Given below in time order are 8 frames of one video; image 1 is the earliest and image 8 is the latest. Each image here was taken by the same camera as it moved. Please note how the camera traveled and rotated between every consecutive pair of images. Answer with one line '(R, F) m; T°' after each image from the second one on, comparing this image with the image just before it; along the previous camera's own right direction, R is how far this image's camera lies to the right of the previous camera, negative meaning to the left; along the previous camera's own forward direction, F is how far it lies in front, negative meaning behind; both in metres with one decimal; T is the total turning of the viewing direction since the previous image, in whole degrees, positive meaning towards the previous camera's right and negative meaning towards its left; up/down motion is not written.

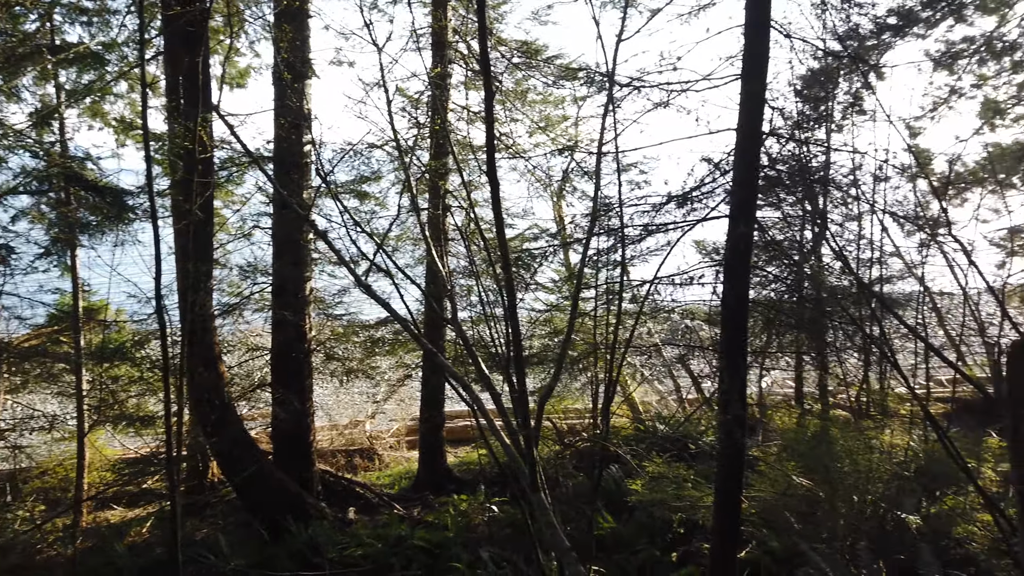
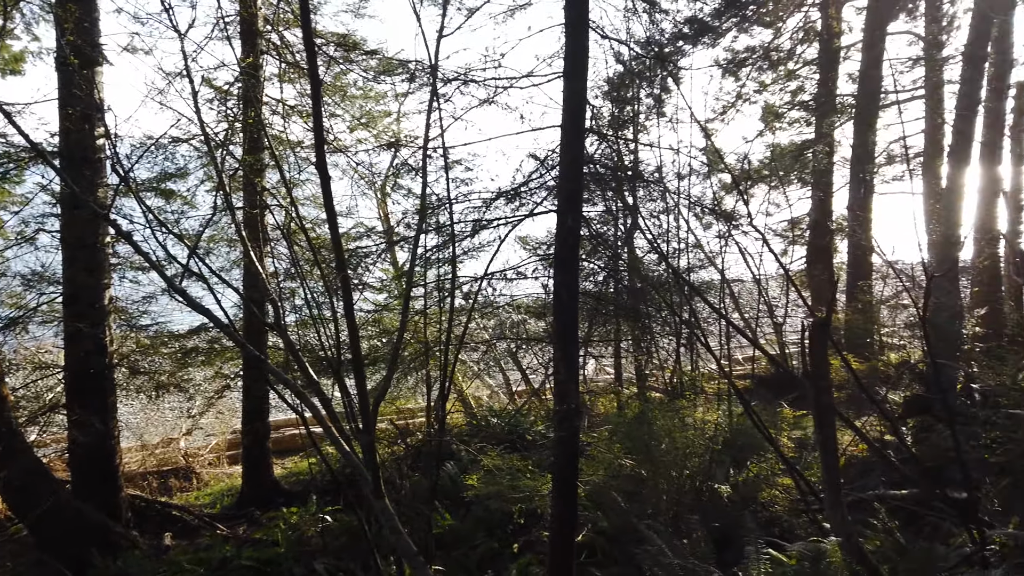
(-0.1, +0.1) m; +13°
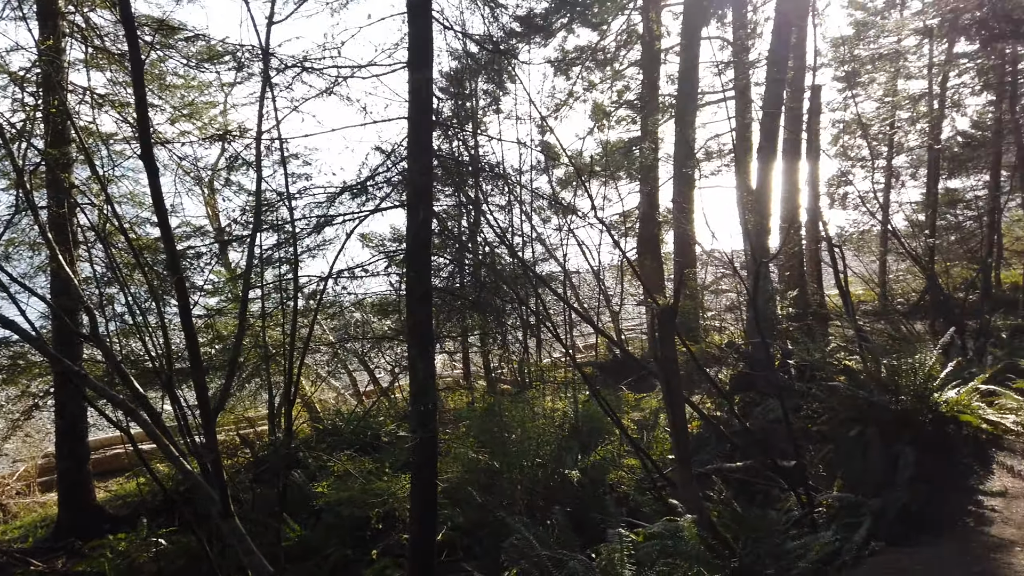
(-0.1, +0.1) m; +12°
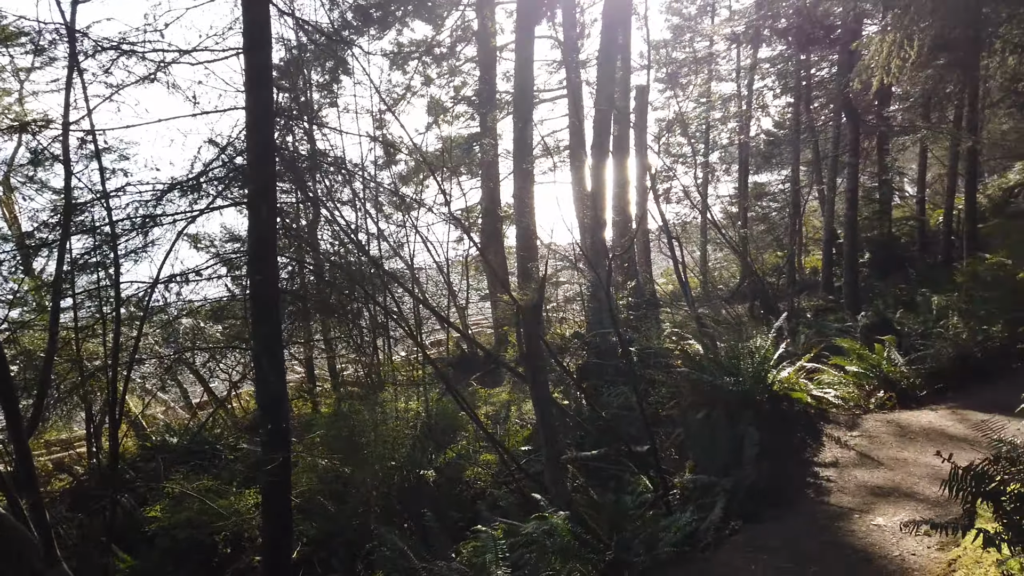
(-0.1, +0.1) m; +12°
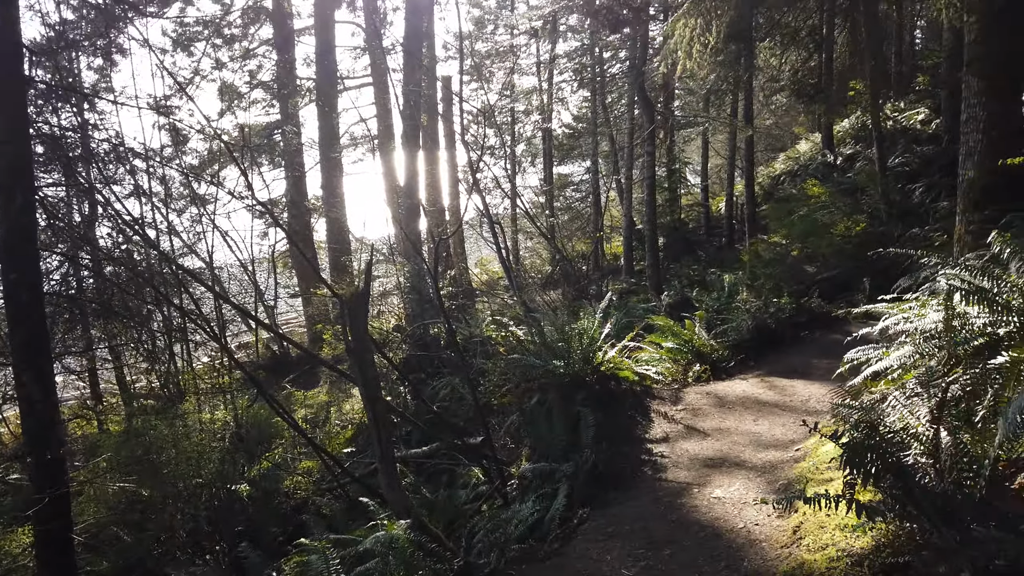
(-0.1, +0.3) m; +14°
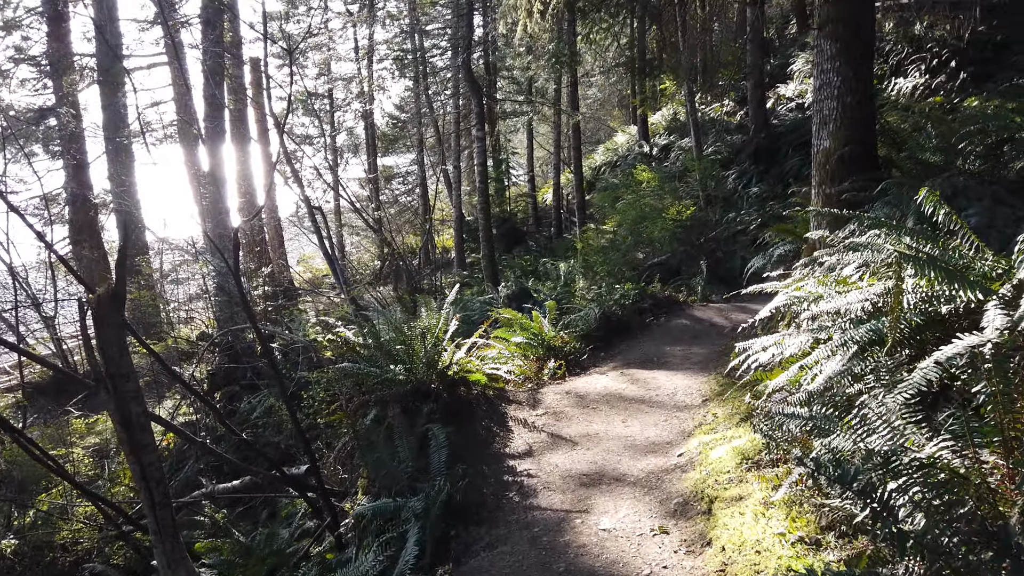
(0.0, +0.9) m; +13°
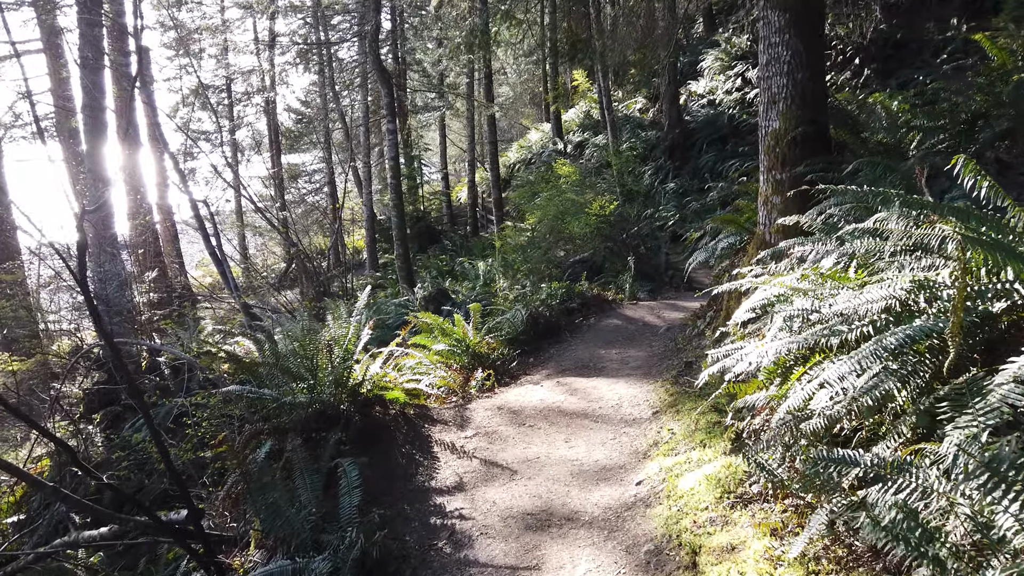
(0.0, +0.7) m; +6°
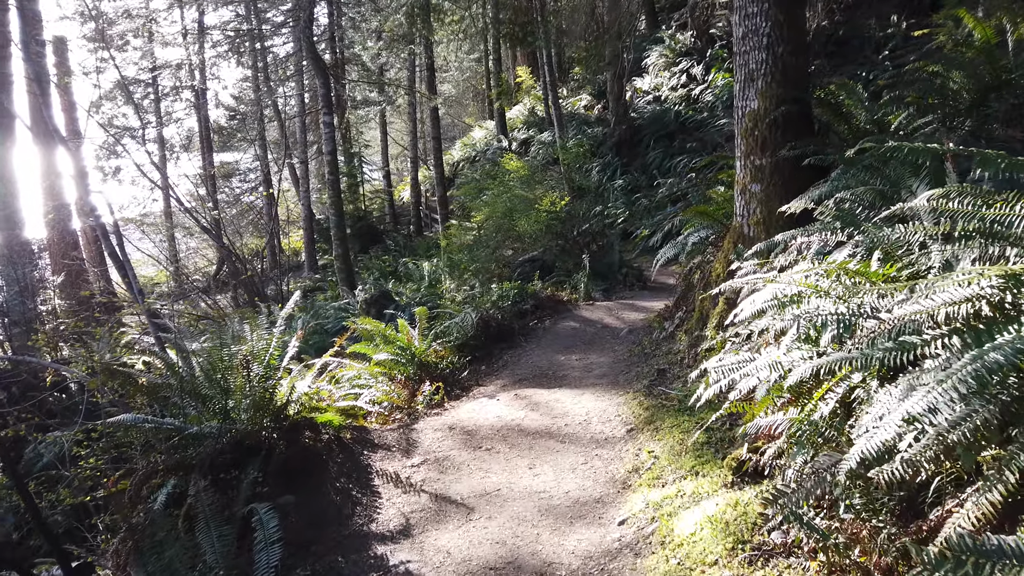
(0.0, +0.6) m; +4°
